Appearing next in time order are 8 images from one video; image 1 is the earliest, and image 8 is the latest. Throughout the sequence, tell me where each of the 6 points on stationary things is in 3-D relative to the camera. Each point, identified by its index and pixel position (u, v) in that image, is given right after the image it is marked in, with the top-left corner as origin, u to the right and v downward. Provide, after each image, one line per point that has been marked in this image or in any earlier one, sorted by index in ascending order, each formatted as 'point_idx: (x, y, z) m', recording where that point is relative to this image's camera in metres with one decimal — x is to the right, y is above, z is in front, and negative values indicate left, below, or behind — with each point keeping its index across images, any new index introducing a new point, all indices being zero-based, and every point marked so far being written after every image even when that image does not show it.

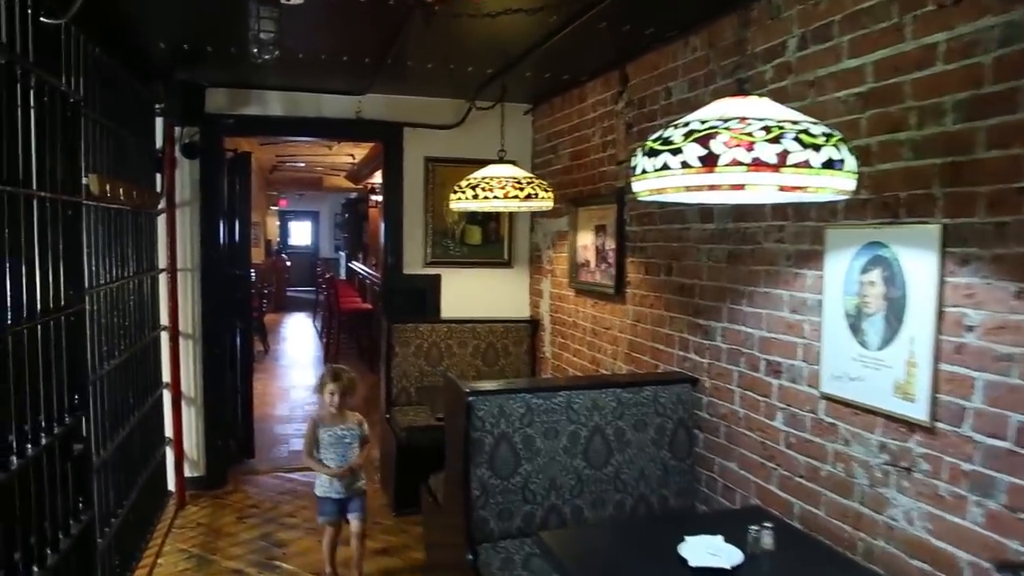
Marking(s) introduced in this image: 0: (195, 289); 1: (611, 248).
0: (-1.5, 0.0, +3.8) m
1: (+0.4, +0.2, +3.2) m
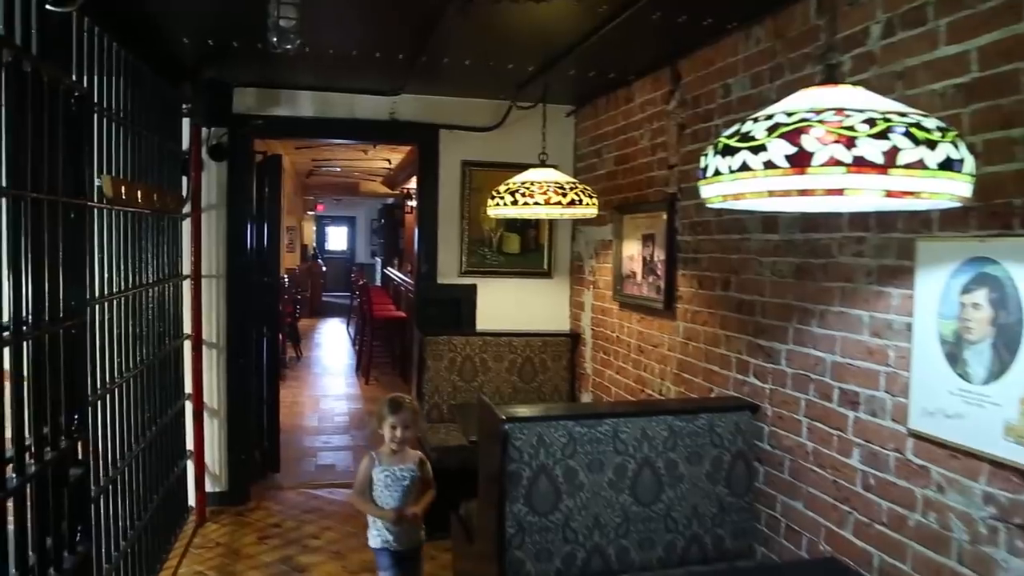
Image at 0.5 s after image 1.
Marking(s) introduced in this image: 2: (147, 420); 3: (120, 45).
0: (-1.3, 0.0, +3.6) m
1: (+0.6, +0.1, +3.0) m
2: (-1.3, -0.5, +2.9) m
3: (-1.3, +0.8, +2.6) m
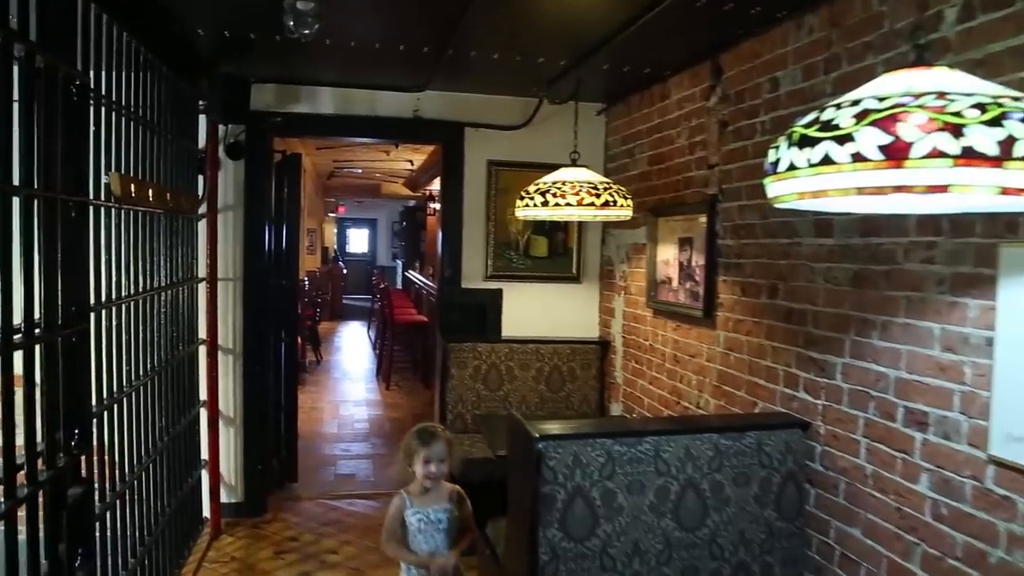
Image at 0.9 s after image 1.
0: (-1.2, -0.1, +3.5) m
1: (+0.7, +0.1, +2.8) m
2: (-1.2, -0.5, +2.8) m
3: (-1.2, +0.8, +2.5) m
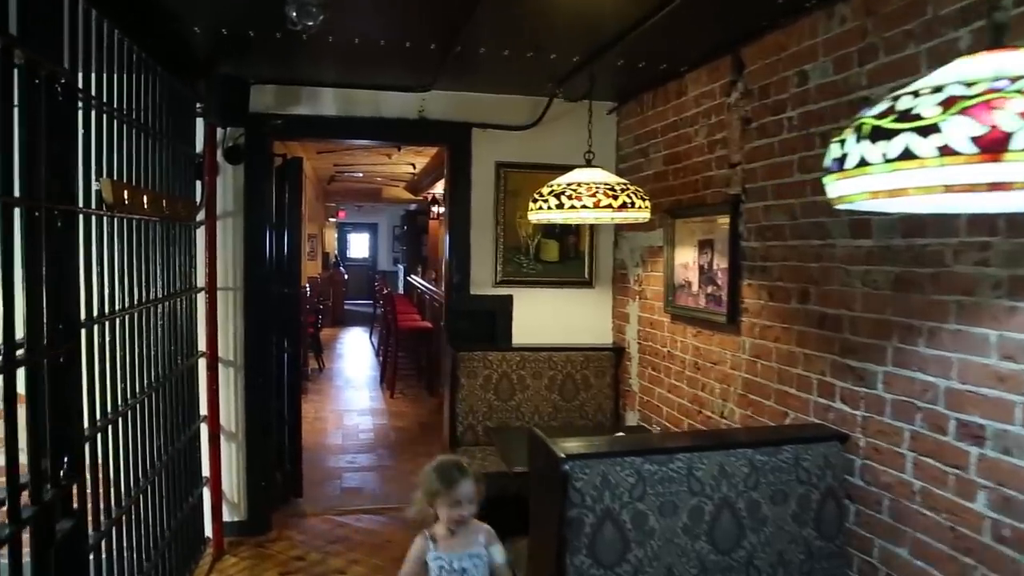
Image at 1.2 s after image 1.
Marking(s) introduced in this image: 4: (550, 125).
0: (-1.2, -0.1, +3.4) m
1: (+0.7, +0.1, +2.7) m
2: (-1.2, -0.5, +2.6) m
3: (-1.1, +0.7, +2.3) m
4: (+0.2, +0.7, +3.6) m
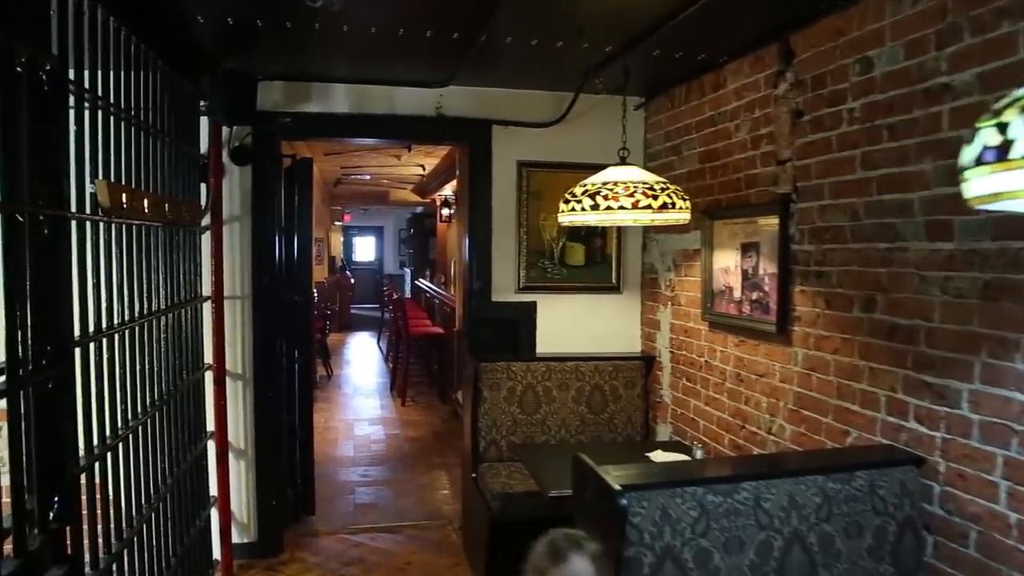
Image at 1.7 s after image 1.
0: (-1.1, -0.1, +3.2) m
1: (+0.8, 0.0, +2.5) m
2: (-1.1, -0.6, +2.4) m
3: (-1.1, +0.7, +2.2) m
4: (+0.3, +0.7, +3.4) m
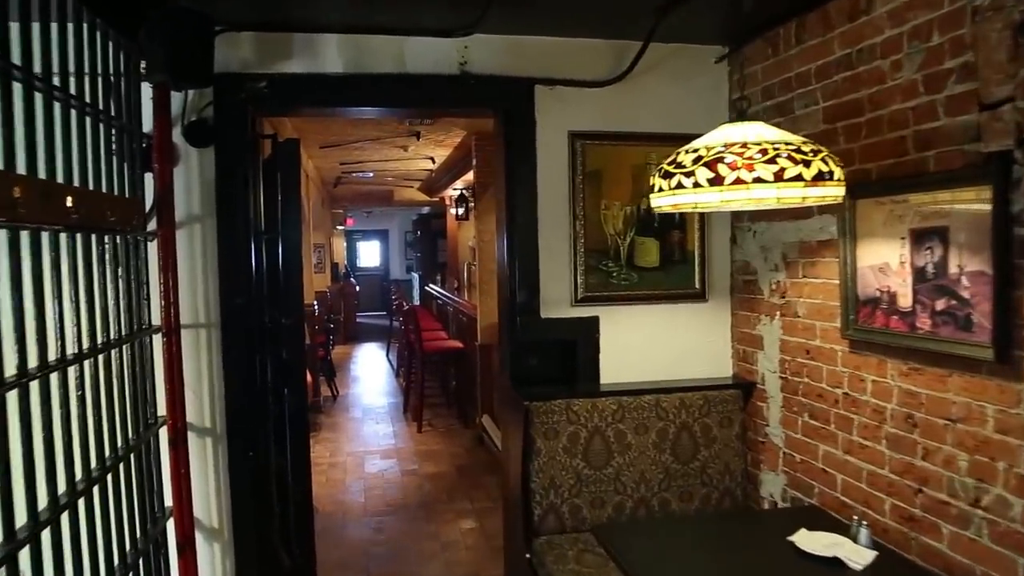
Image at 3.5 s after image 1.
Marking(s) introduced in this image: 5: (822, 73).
0: (-0.9, -0.2, +2.4) m
1: (+1.0, 0.0, +1.7) m
2: (-0.9, -0.6, +1.6) m
3: (-0.9, +0.6, +1.3) m
4: (+0.4, +0.7, +2.6) m
5: (+0.9, +0.6, +2.2) m
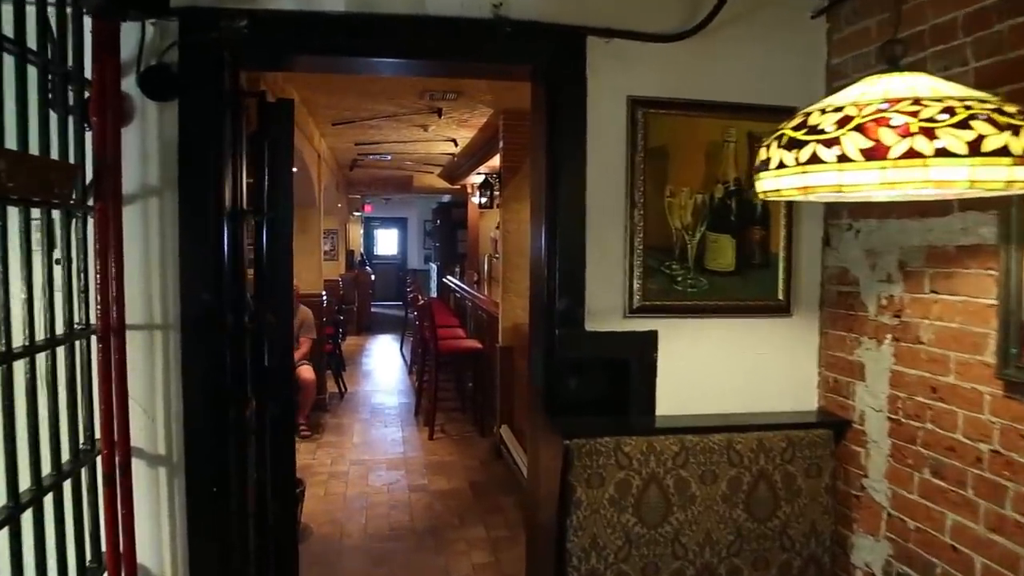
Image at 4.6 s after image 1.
0: (-0.8, -0.2, +1.9) m
1: (+1.1, 0.0, +1.1) m
2: (-0.8, -0.6, +1.2) m
3: (-0.8, +0.7, +0.8) m
4: (+0.5, +0.7, +2.1) m
5: (+1.0, +0.6, +1.7) m
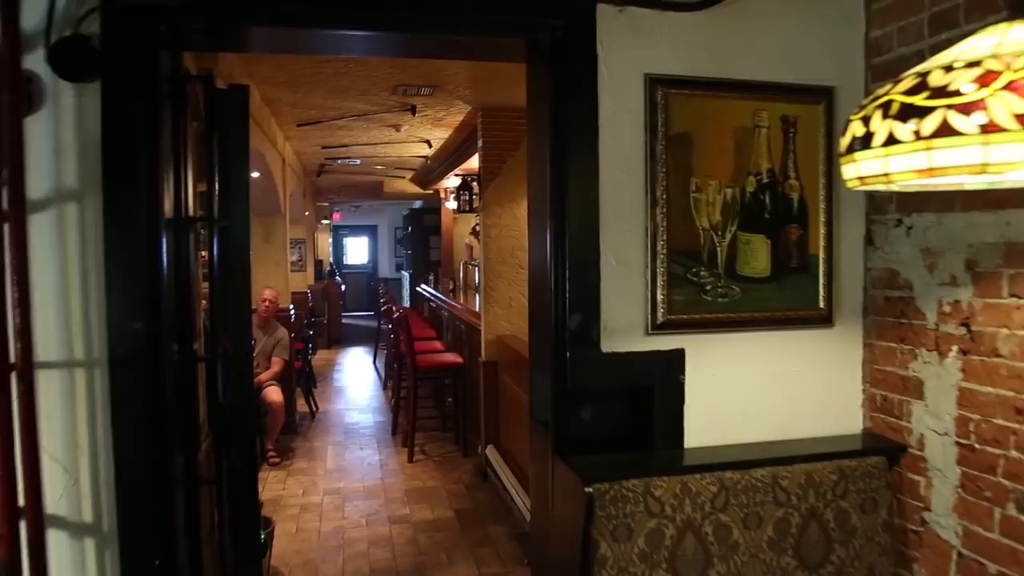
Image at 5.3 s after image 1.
0: (-0.8, -0.2, +1.6) m
1: (+1.1, 0.0, +0.9) m
2: (-0.8, -0.7, +0.8) m
3: (-0.8, +0.6, +0.5) m
4: (+0.5, +0.6, +1.8) m
5: (+1.0, +0.6, +1.4) m
